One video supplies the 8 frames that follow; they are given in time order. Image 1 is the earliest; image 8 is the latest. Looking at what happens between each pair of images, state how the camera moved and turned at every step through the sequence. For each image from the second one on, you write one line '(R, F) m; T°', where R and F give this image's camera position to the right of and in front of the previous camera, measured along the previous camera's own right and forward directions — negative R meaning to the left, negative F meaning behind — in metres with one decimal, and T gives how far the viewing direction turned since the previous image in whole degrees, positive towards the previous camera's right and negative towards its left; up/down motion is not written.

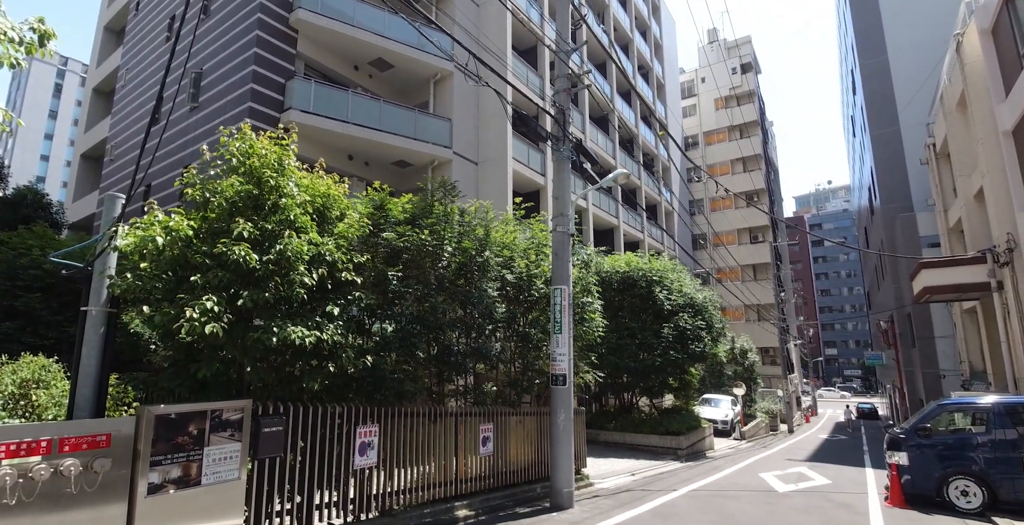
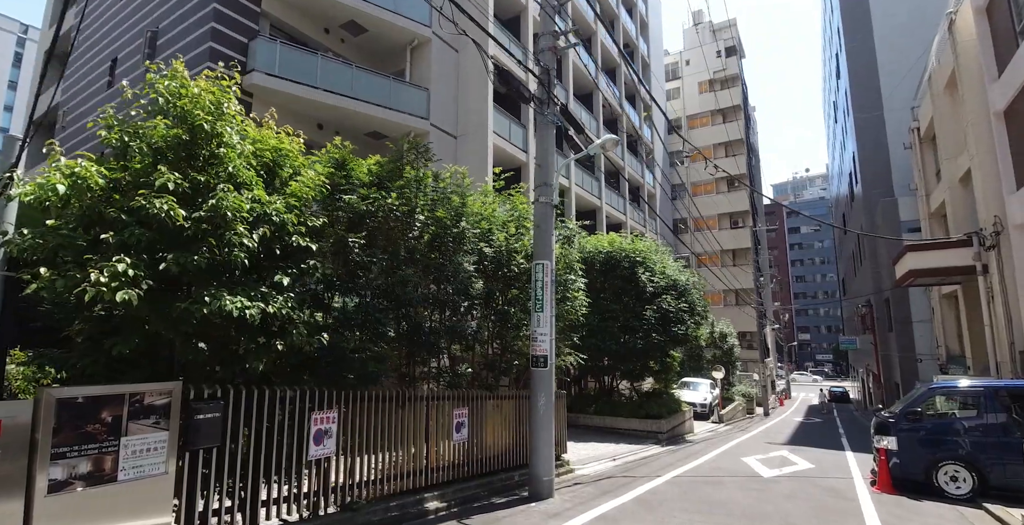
(0.0, +0.6) m; +2°
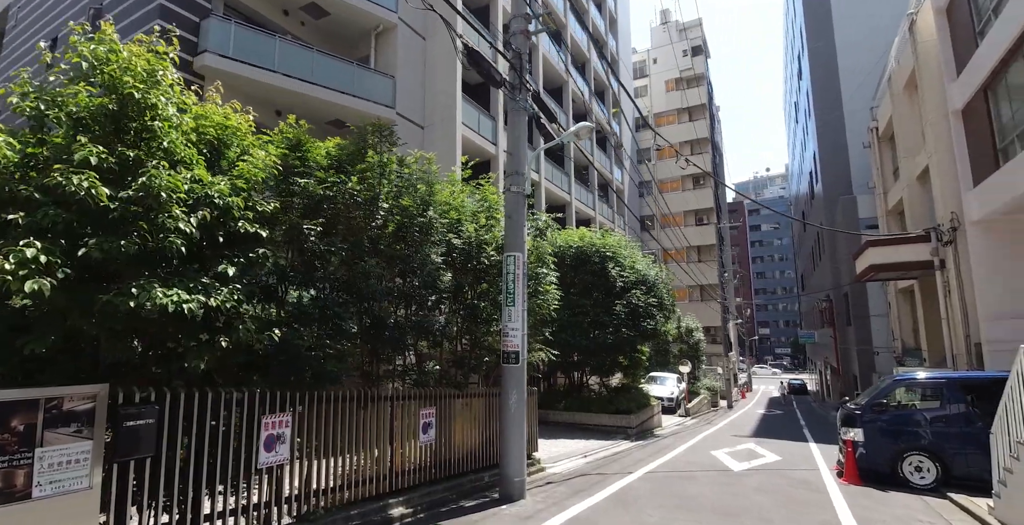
(0.0, +0.3) m; +3°
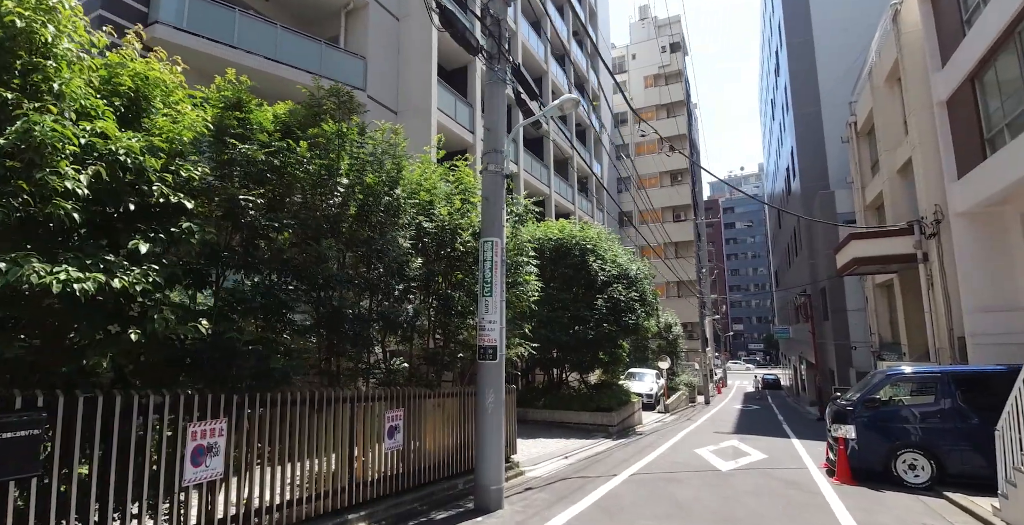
(0.0, +0.6) m; +2°
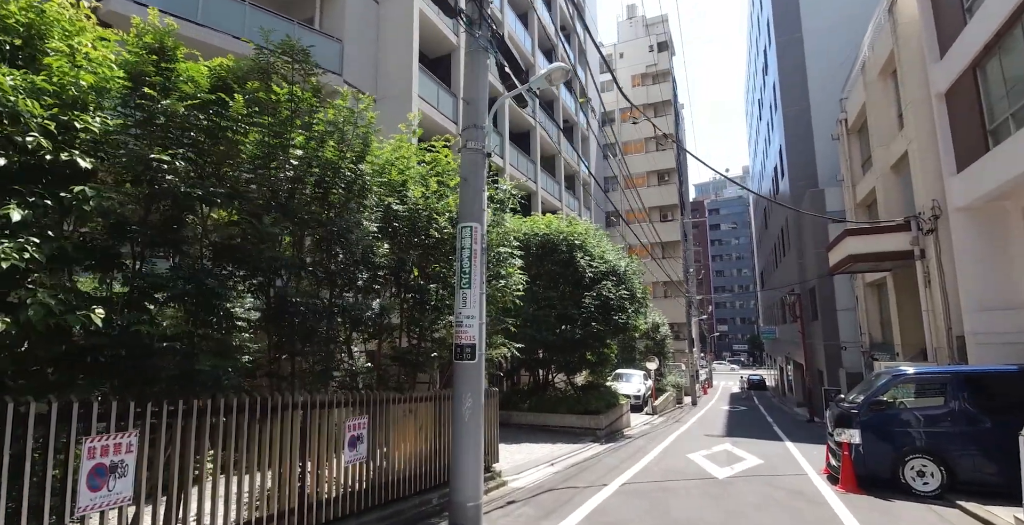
(+0.1, +0.7) m; +1°
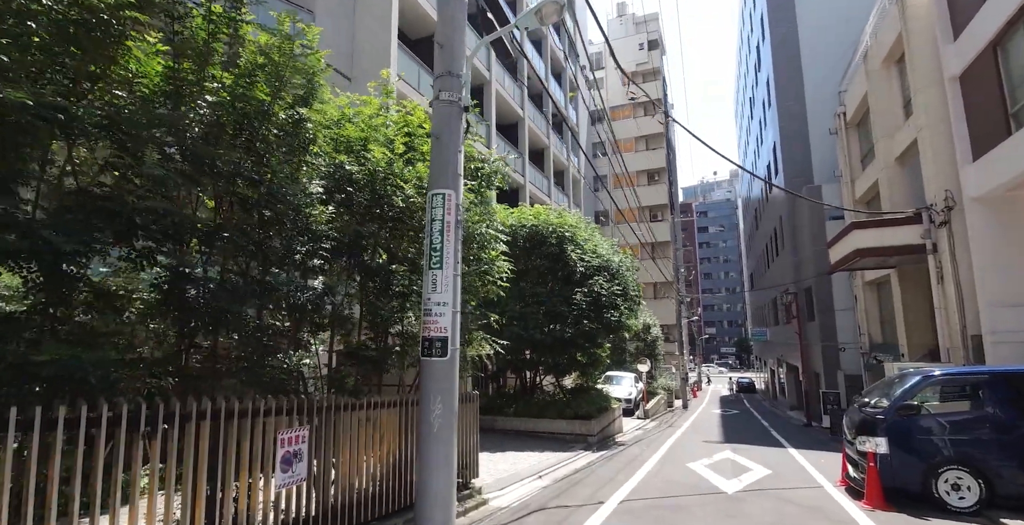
(+0.1, +1.0) m; +1°
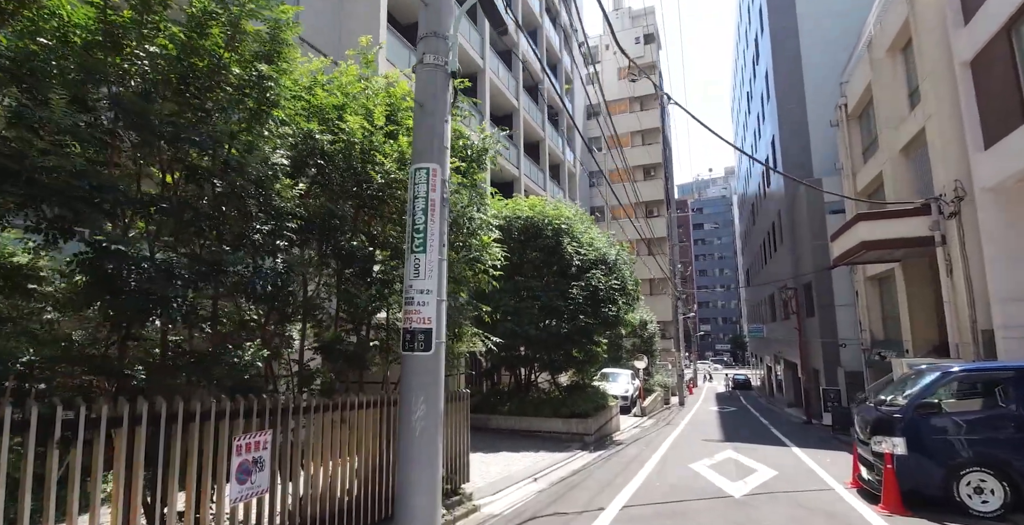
(0.0, +0.5) m; +1°
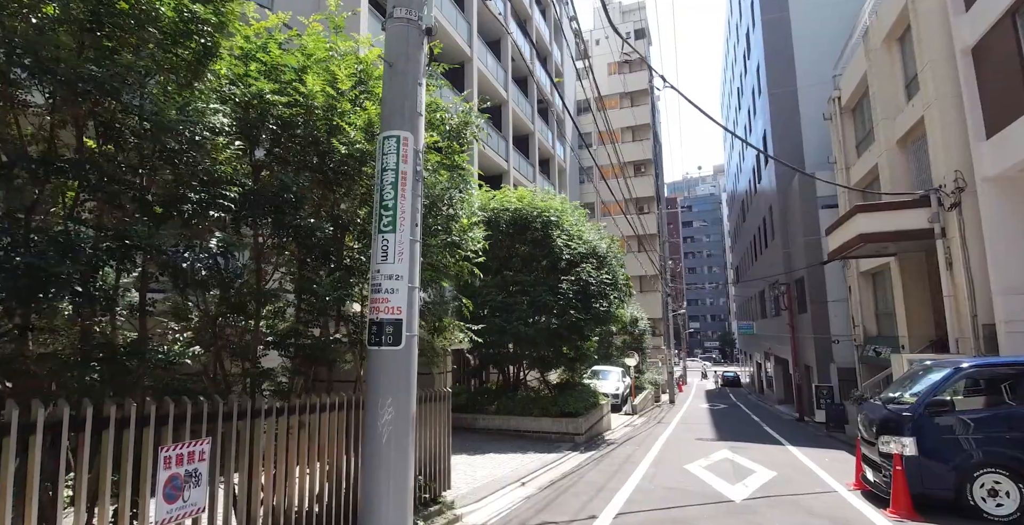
(+0.1, +0.5) m; +1°
